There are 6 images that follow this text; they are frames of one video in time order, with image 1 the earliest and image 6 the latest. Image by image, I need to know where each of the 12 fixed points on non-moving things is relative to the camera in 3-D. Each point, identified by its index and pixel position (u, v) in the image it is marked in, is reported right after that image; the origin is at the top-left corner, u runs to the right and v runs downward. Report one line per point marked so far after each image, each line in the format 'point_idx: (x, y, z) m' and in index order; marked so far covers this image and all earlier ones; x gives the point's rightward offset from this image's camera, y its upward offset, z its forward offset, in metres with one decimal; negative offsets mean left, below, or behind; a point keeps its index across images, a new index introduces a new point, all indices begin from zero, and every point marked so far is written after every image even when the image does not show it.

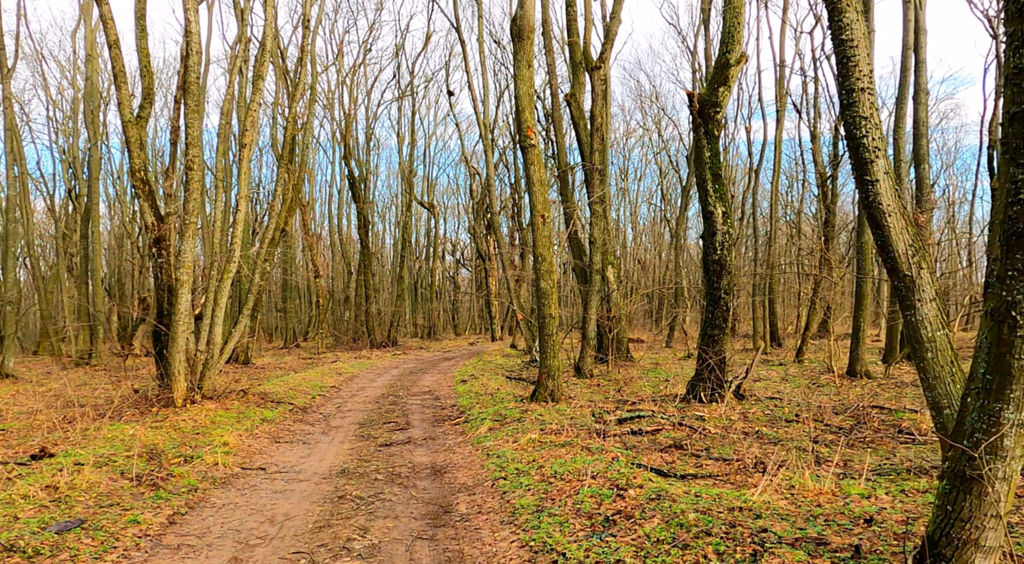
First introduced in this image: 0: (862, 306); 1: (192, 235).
0: (+6.7, -0.5, +14.7) m
1: (-5.1, +0.8, +12.3) m
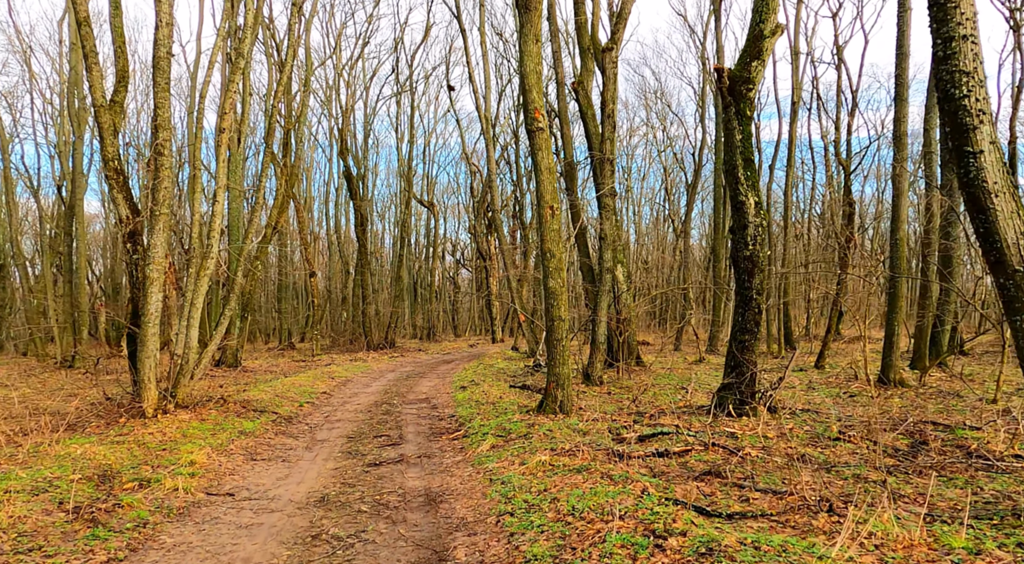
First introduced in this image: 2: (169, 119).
0: (+6.8, -0.5, +13.5) m
1: (-5.1, +0.8, +11.1) m
2: (-5.0, +2.4, +11.0) m
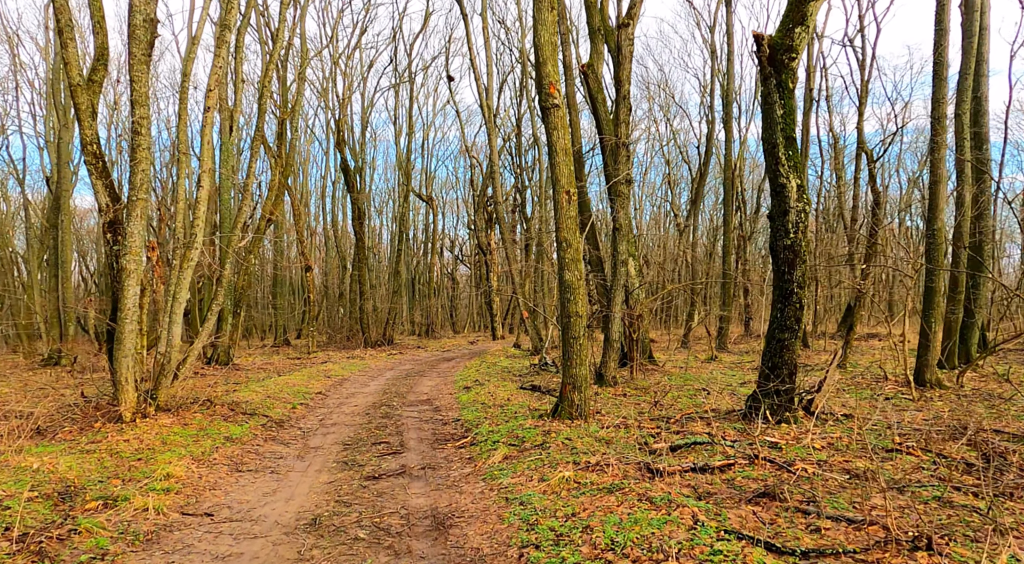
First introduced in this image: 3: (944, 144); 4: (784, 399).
0: (+6.9, -0.4, +12.6) m
1: (-4.9, +0.9, +10.2) m
2: (-4.8, +2.5, +10.1) m
3: (+6.9, +2.2, +12.2) m
4: (+3.0, -1.3, +8.5) m
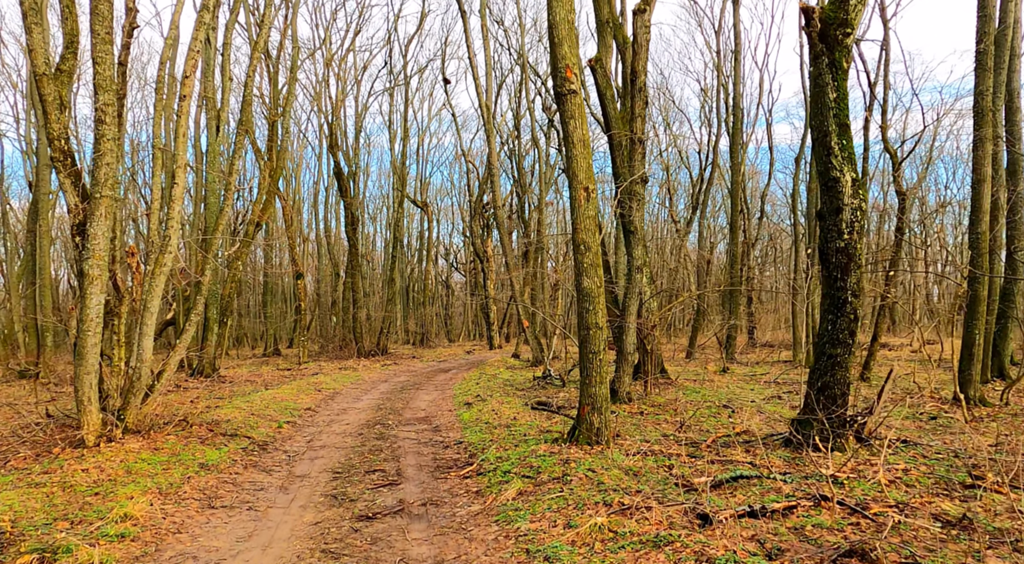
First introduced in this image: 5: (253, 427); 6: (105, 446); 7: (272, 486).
0: (+7.0, -0.5, +11.6) m
1: (-4.8, +0.8, +9.1) m
2: (-4.7, +2.4, +9.0) m
3: (+7.0, +2.1, +11.3) m
4: (+3.2, -1.4, +7.4) m
5: (-4.0, -2.3, +12.0) m
6: (-5.0, -2.0, +9.5) m
7: (-2.6, -2.2, +8.3) m
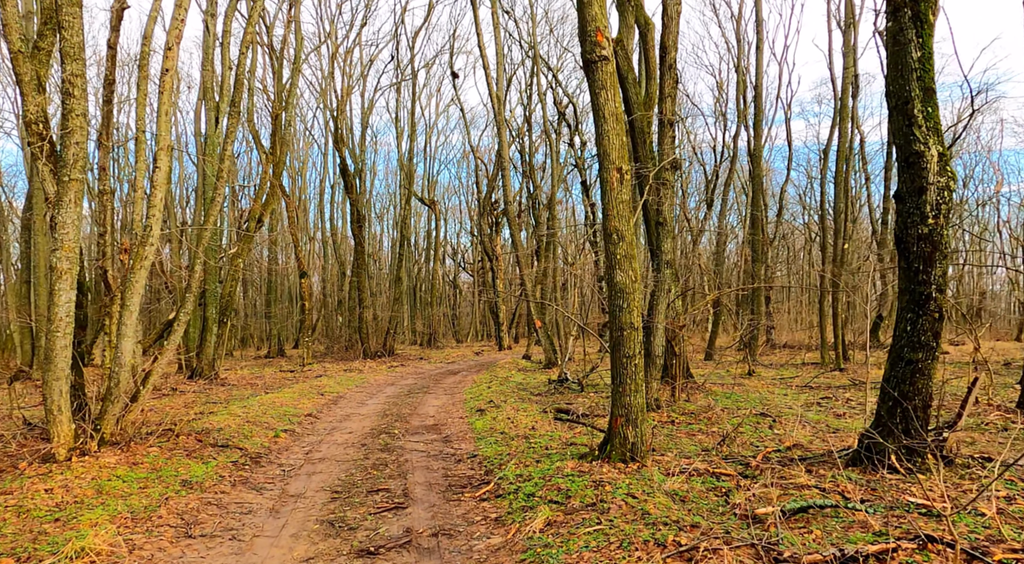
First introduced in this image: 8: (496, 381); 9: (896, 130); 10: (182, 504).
0: (+7.3, -0.4, +10.5) m
1: (-4.6, +0.9, +8.1) m
2: (-4.5, +2.4, +8.0) m
3: (+7.3, +2.2, +10.2) m
4: (+3.4, -1.3, +6.4) m
5: (-3.8, -2.2, +10.9) m
6: (-4.8, -2.0, +8.5) m
7: (-2.4, -2.2, +7.3) m
8: (-0.4, -2.5, +19.0) m
9: (+3.1, +1.2, +6.2) m
10: (-3.1, -2.1, +7.2) m
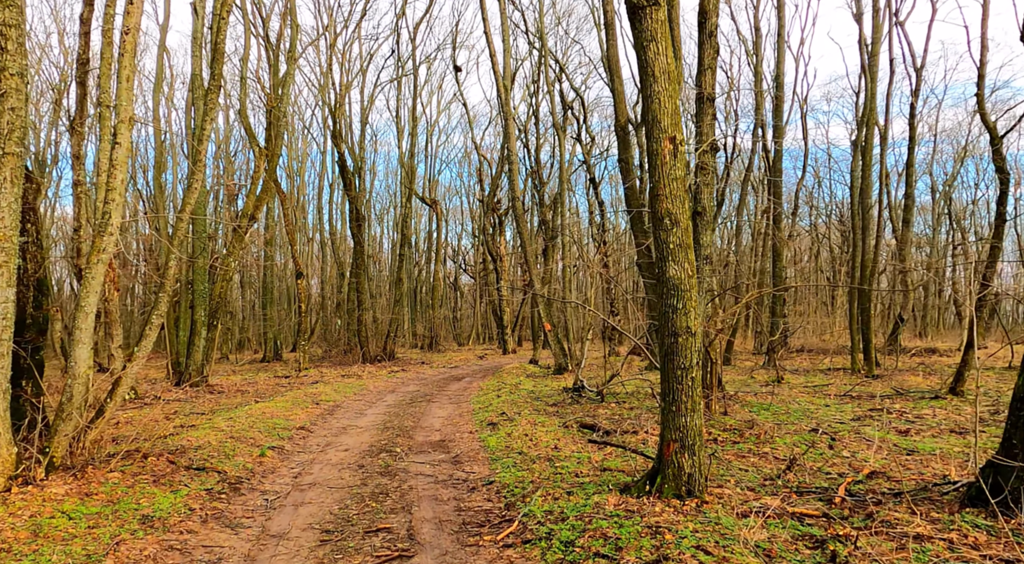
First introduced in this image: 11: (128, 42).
0: (+7.5, -0.4, +9.1) m
1: (-4.3, +0.9, +6.7) m
2: (-4.2, +2.5, +6.6) m
3: (+7.5, +2.2, +8.8) m
4: (+3.6, -1.3, +5.0) m
5: (-3.6, -2.2, +9.6) m
6: (-4.6, -1.9, +7.1) m
7: (-2.2, -2.1, +5.9) m
8: (-0.2, -2.5, +17.6) m
9: (+3.4, +1.3, +4.9) m
10: (-2.9, -2.0, +5.8) m
11: (-3.9, +2.4, +7.8) m
